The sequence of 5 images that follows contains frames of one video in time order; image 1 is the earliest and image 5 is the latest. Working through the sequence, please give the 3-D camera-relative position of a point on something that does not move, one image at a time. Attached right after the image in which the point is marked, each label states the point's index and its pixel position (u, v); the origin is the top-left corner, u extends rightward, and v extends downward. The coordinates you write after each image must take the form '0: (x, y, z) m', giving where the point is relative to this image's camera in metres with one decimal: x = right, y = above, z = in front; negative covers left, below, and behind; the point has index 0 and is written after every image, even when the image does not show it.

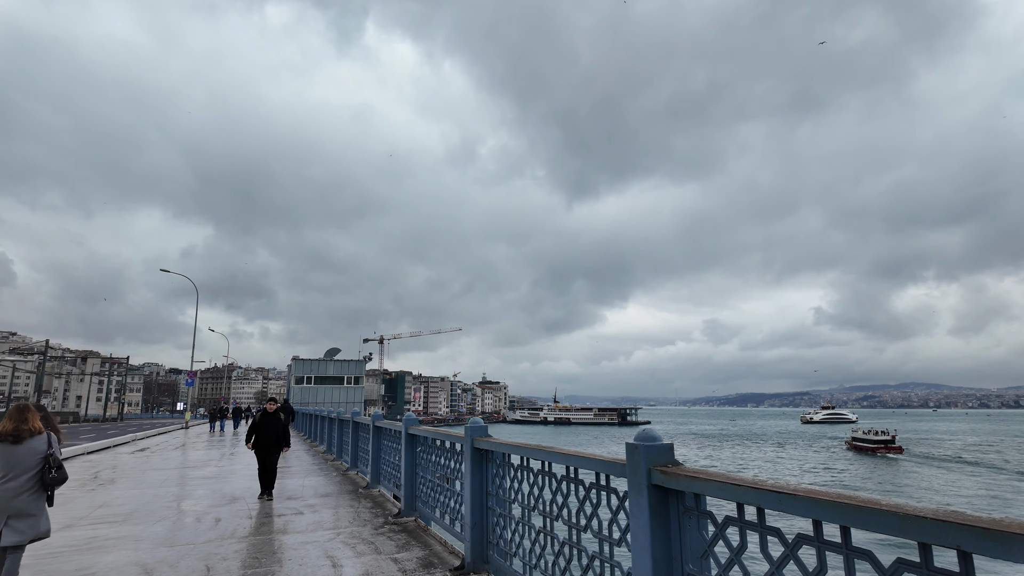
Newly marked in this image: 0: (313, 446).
0: (-5.6, -4.5, +14.8) m
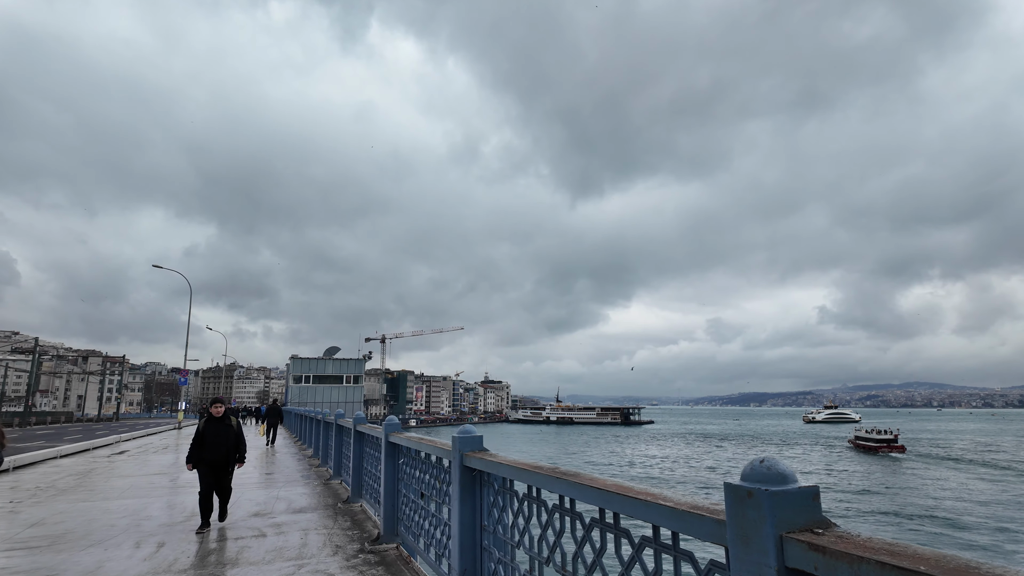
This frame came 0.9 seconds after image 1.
0: (-5.5, -4.4, +14.4) m
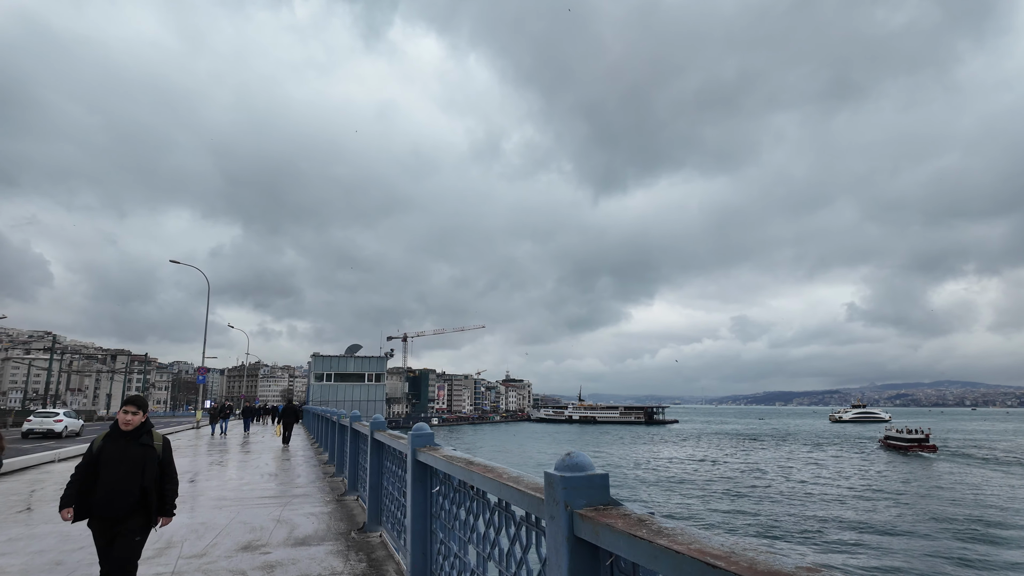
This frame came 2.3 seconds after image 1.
0: (-4.8, -4.2, +13.9) m
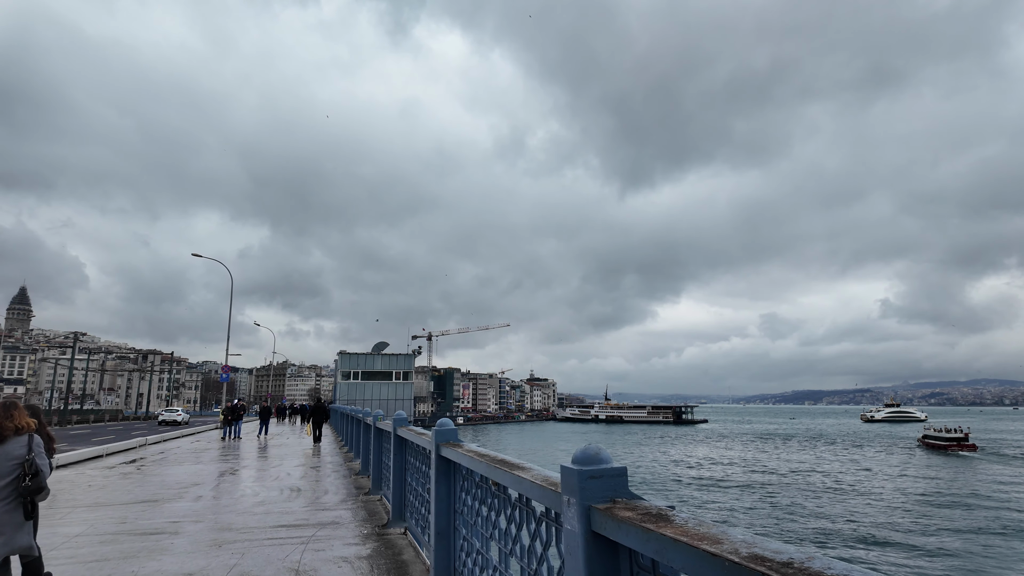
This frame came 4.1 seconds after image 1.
0: (-3.9, -4.1, +13.2) m
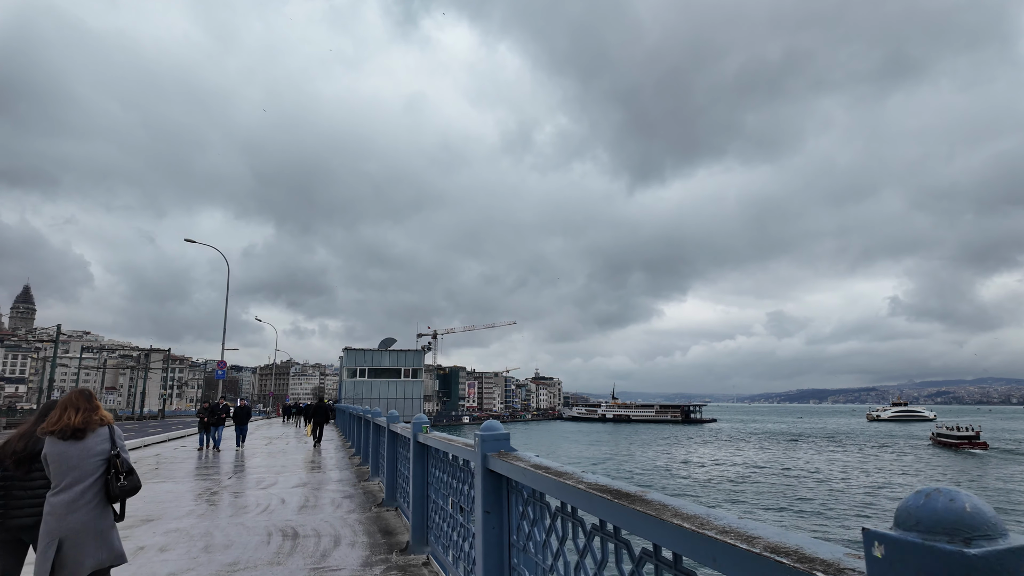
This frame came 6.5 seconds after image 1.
0: (-3.3, -3.8, +12.0) m
